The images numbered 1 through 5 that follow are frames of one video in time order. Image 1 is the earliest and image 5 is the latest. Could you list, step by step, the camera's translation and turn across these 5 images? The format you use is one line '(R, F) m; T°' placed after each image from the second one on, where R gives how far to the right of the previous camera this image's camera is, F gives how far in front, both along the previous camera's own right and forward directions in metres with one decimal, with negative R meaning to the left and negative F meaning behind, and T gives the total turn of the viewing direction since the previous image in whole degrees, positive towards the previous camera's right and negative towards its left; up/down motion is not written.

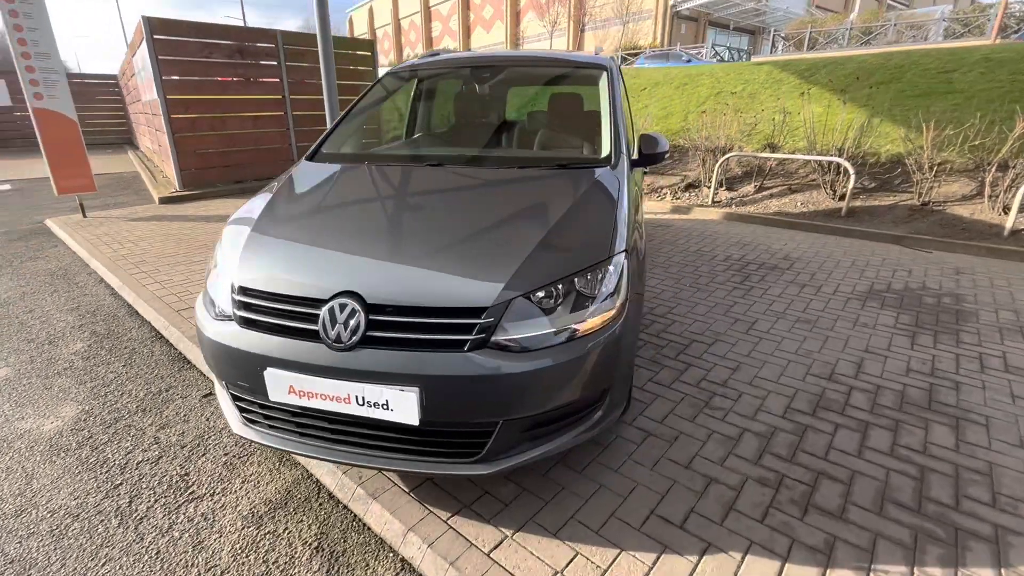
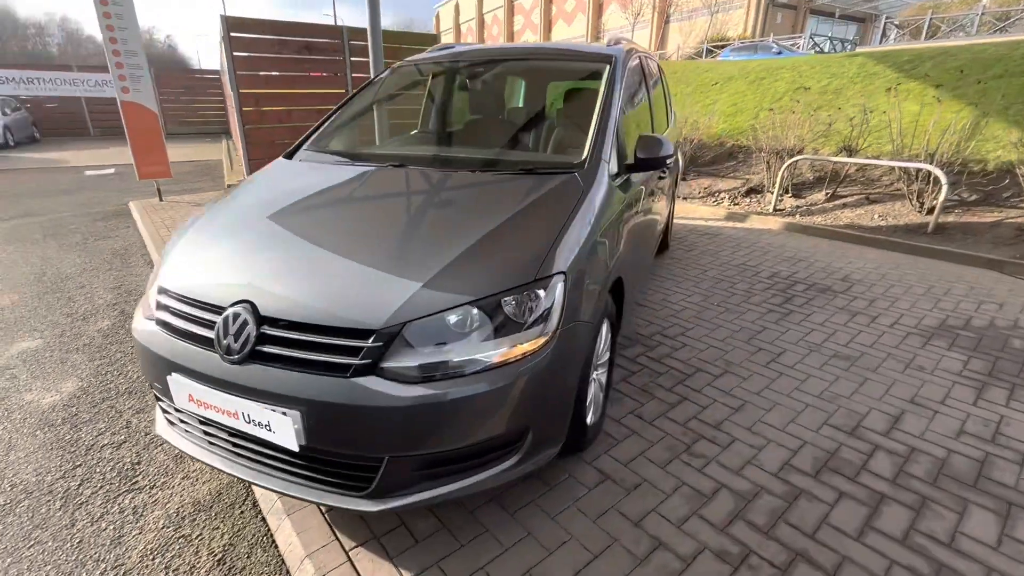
(+0.6, +0.3) m; -9°
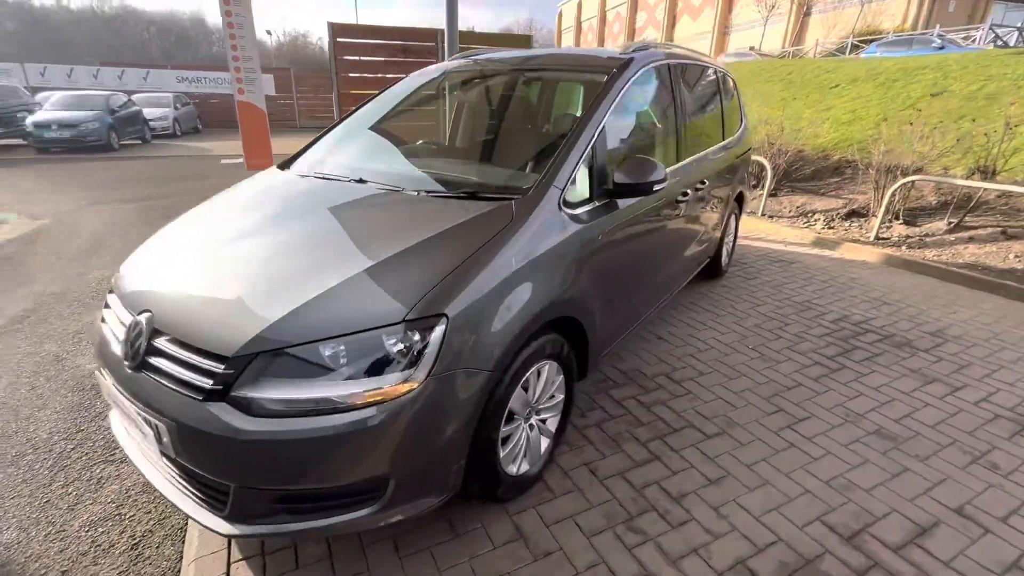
(+0.7, +0.2) m; -12°
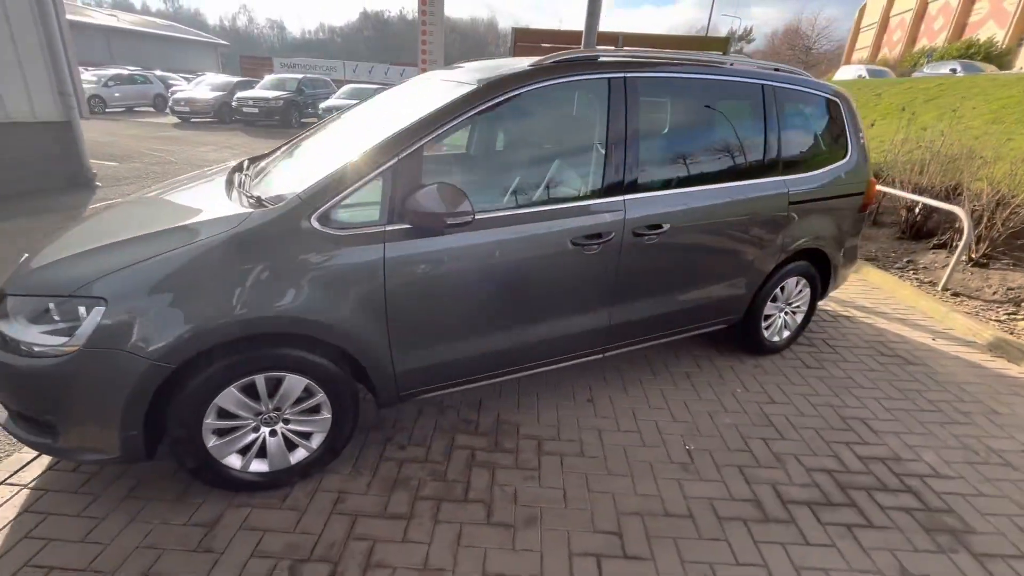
(+1.9, +0.6) m; -26°
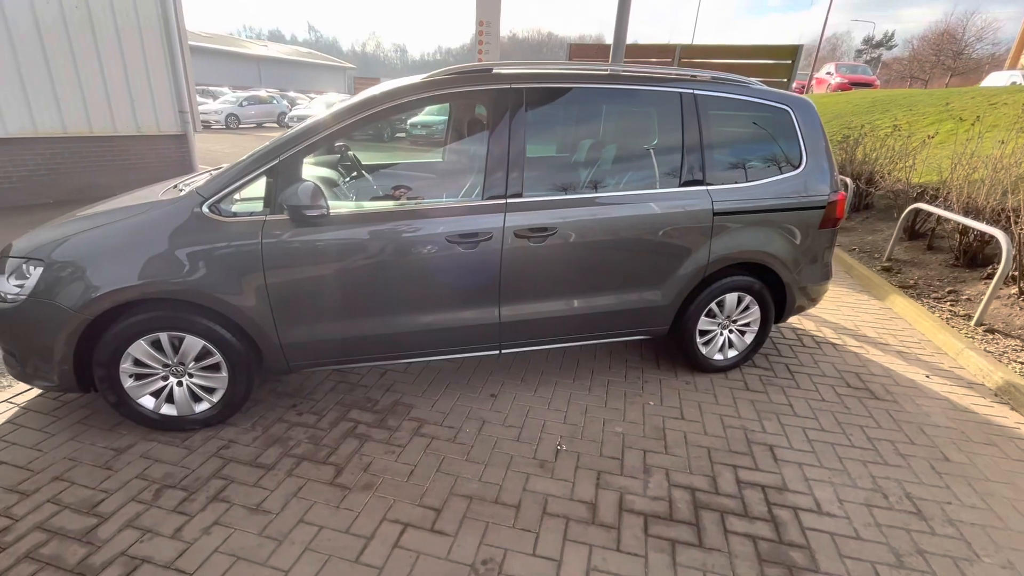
(+1.2, -0.1) m; -11°
